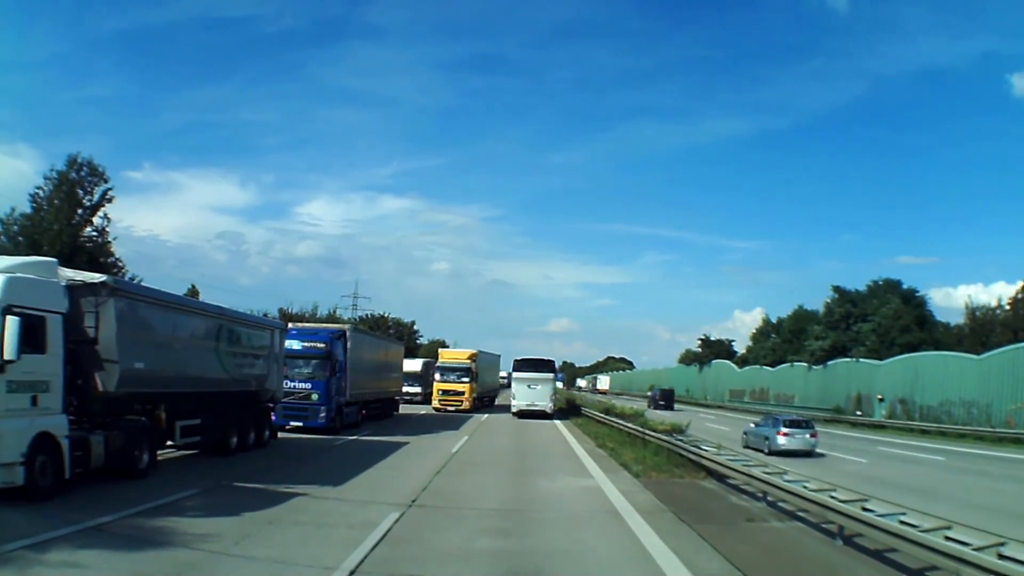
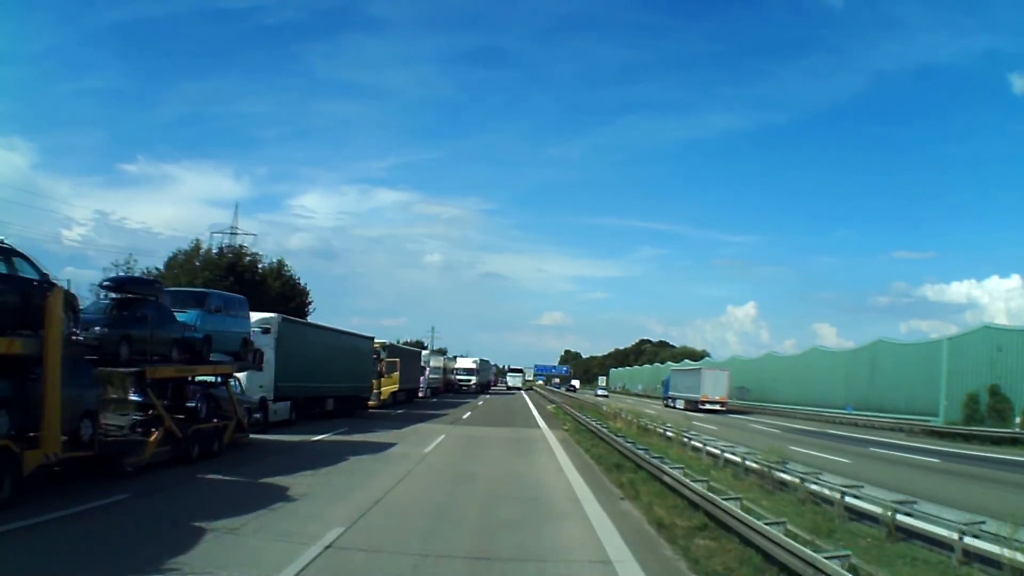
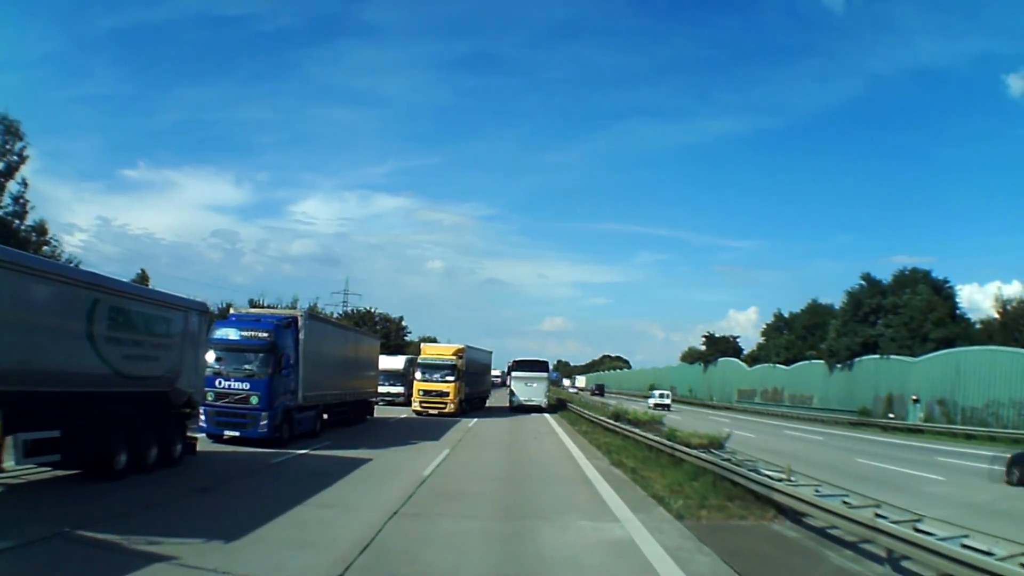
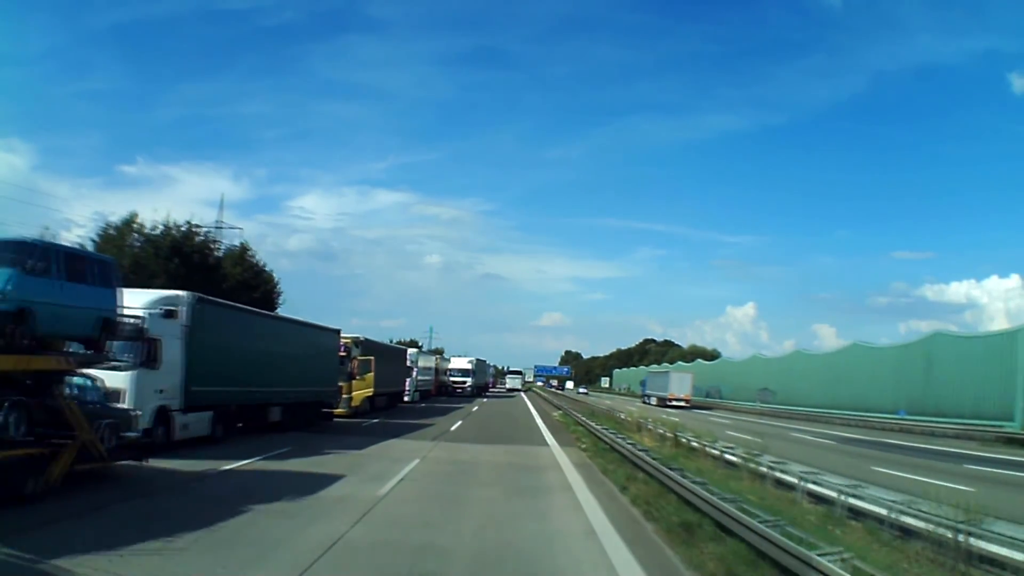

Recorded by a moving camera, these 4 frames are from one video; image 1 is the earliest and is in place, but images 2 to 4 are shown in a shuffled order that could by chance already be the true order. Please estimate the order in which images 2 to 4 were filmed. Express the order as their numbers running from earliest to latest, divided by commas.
3, 2, 4
